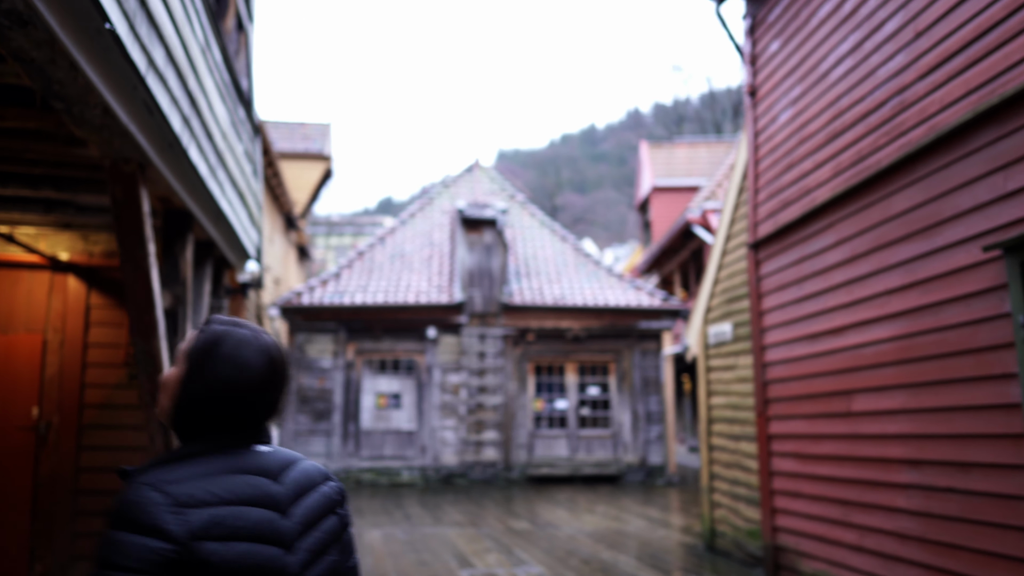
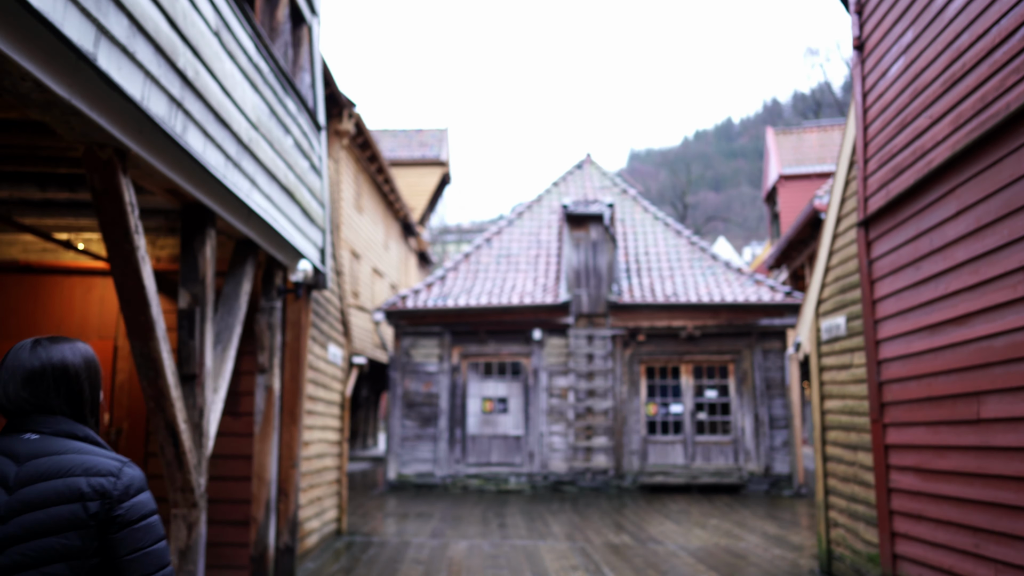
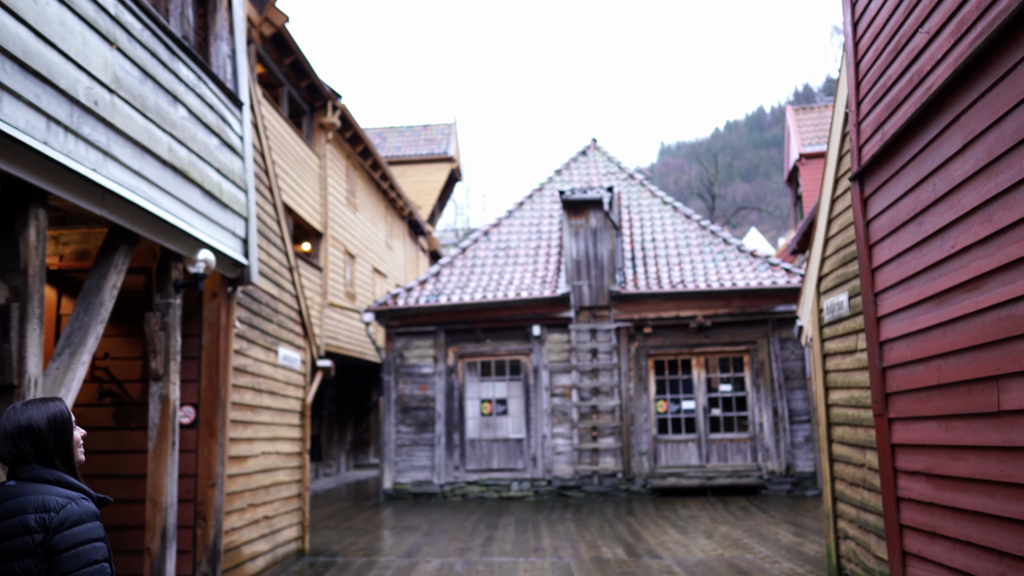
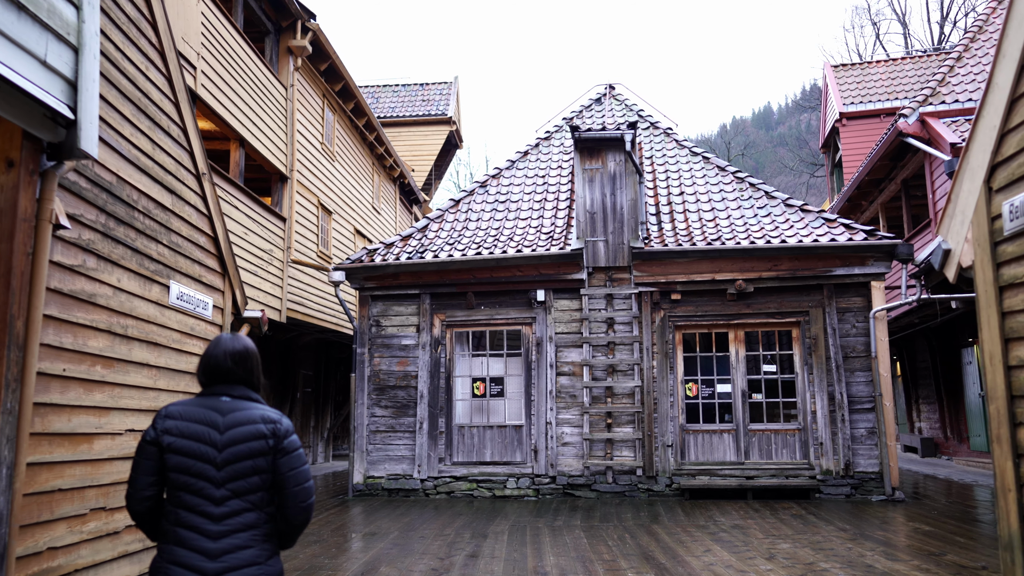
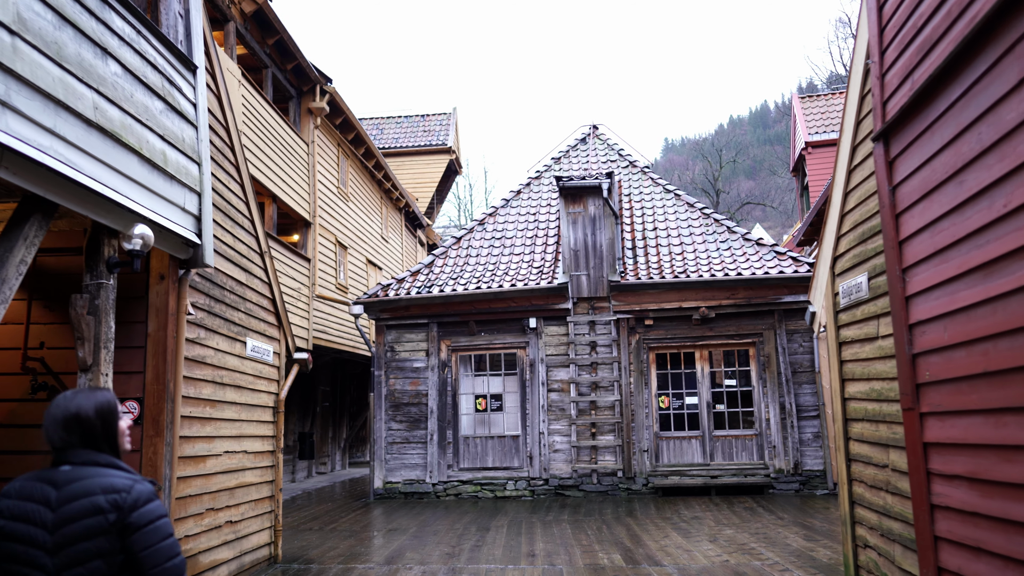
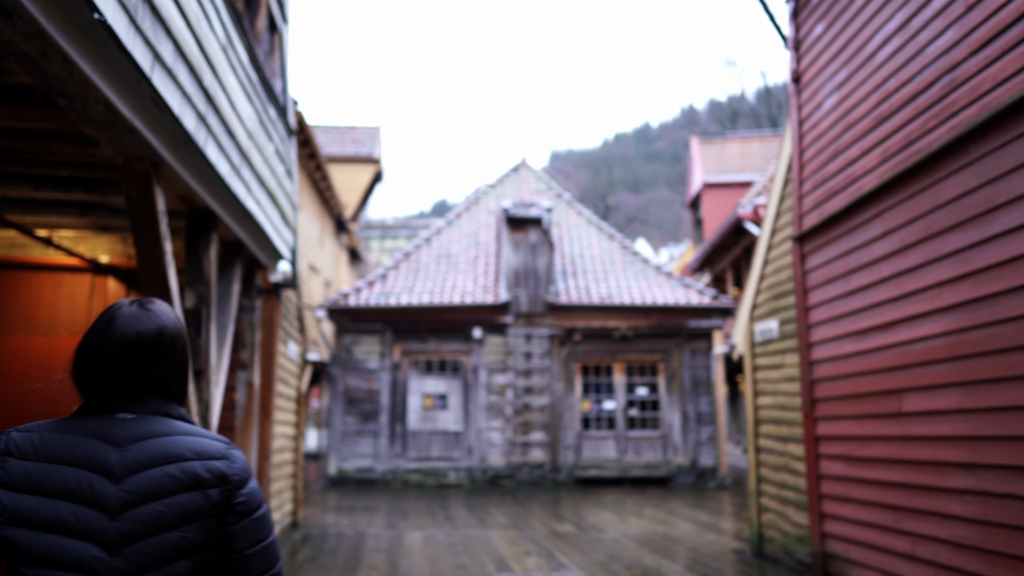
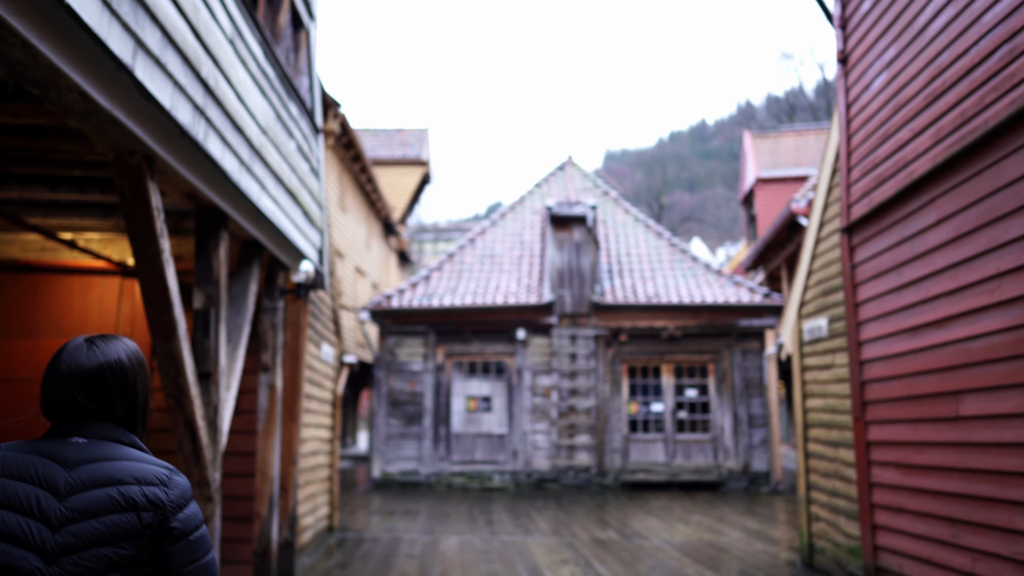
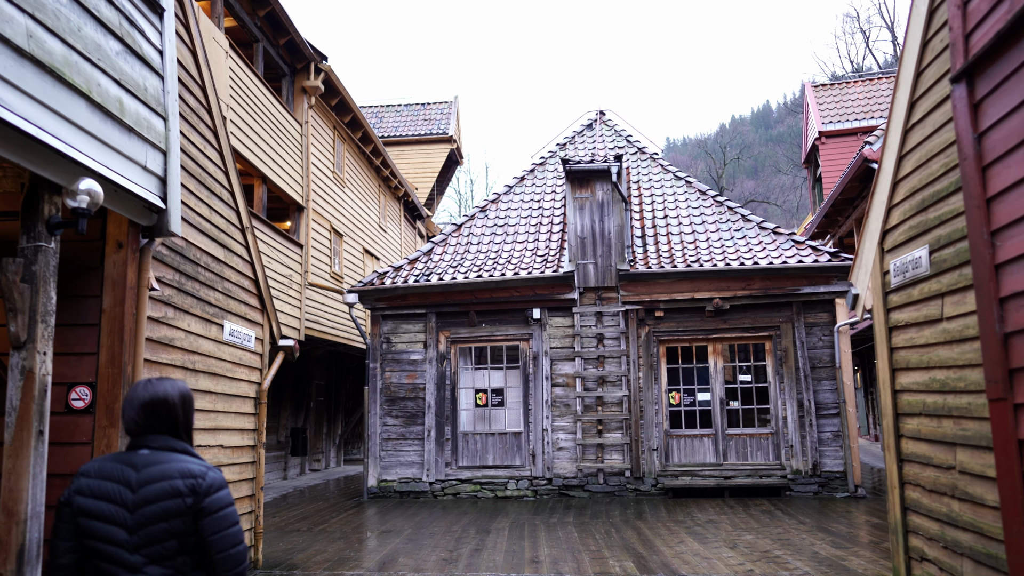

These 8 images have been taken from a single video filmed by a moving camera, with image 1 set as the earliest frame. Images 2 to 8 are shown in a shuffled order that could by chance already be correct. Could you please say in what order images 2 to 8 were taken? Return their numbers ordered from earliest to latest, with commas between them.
6, 7, 2, 3, 5, 8, 4
